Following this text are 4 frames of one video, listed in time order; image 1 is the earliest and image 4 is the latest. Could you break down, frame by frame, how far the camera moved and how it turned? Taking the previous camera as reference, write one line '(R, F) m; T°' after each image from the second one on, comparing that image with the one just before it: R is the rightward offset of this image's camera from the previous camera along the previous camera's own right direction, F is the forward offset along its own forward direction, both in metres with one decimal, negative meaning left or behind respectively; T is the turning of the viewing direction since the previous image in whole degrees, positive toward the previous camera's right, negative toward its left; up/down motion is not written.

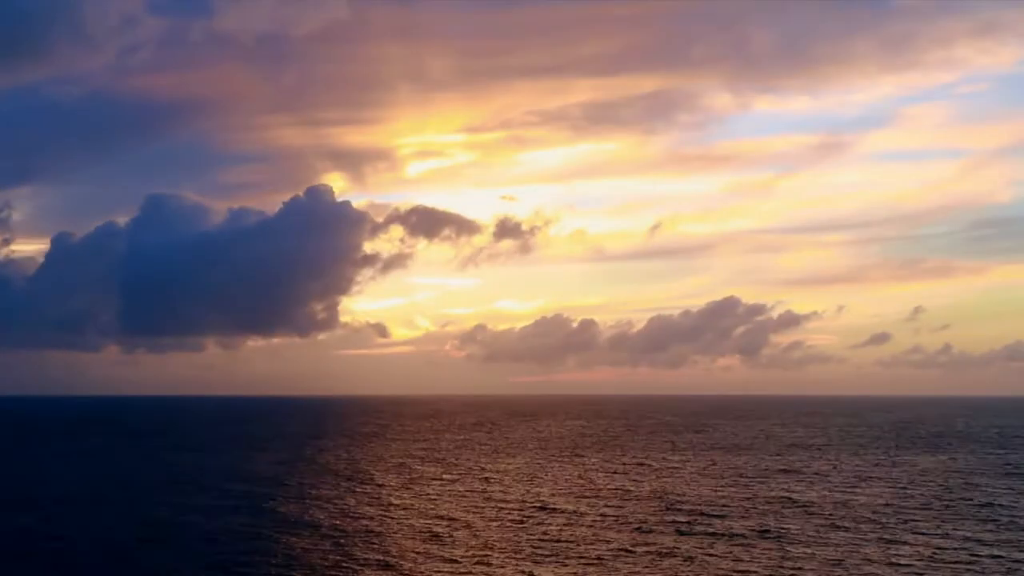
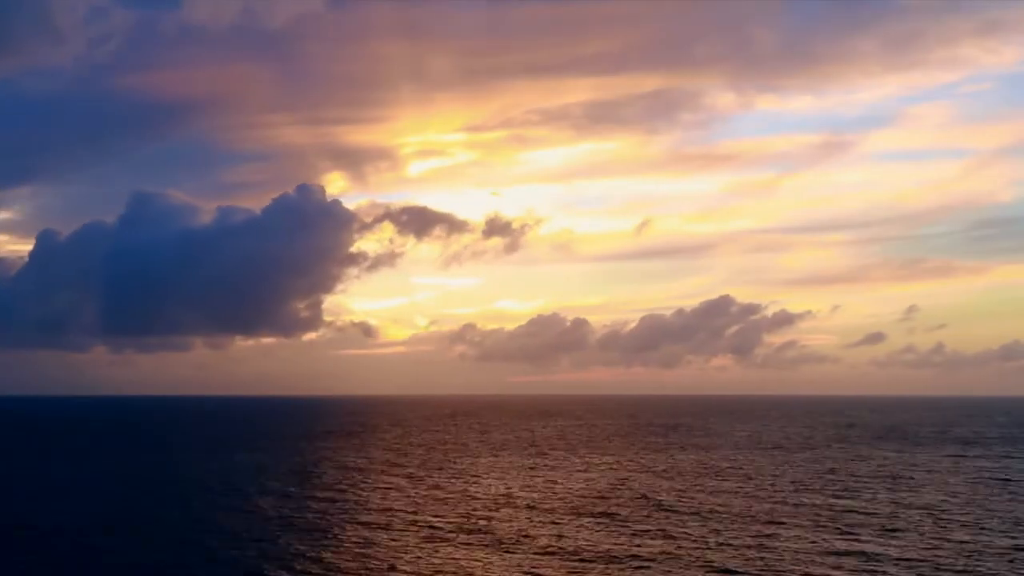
(-1.6, +6.3) m; 0°
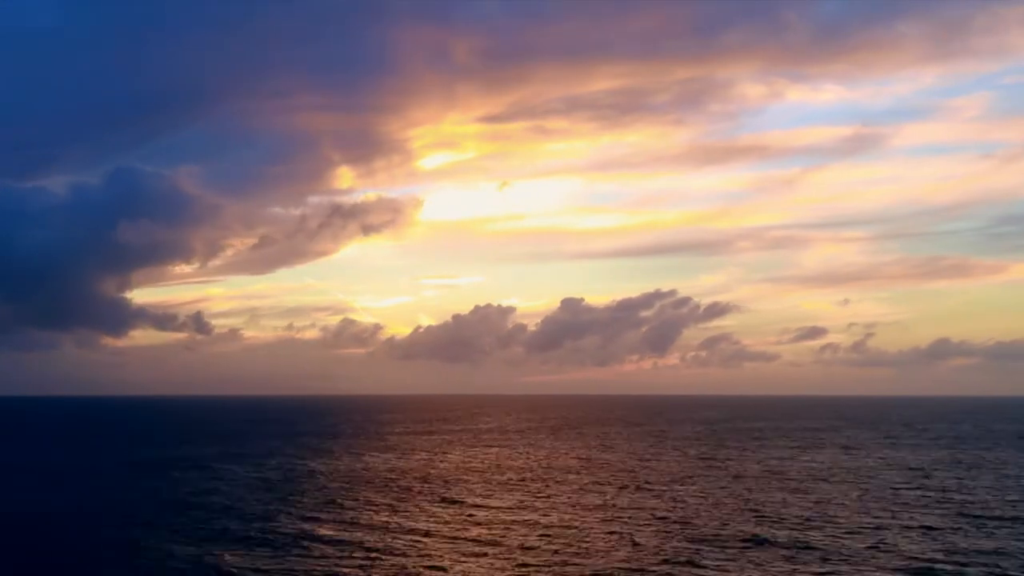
(+15.1, +4.4) m; -2°
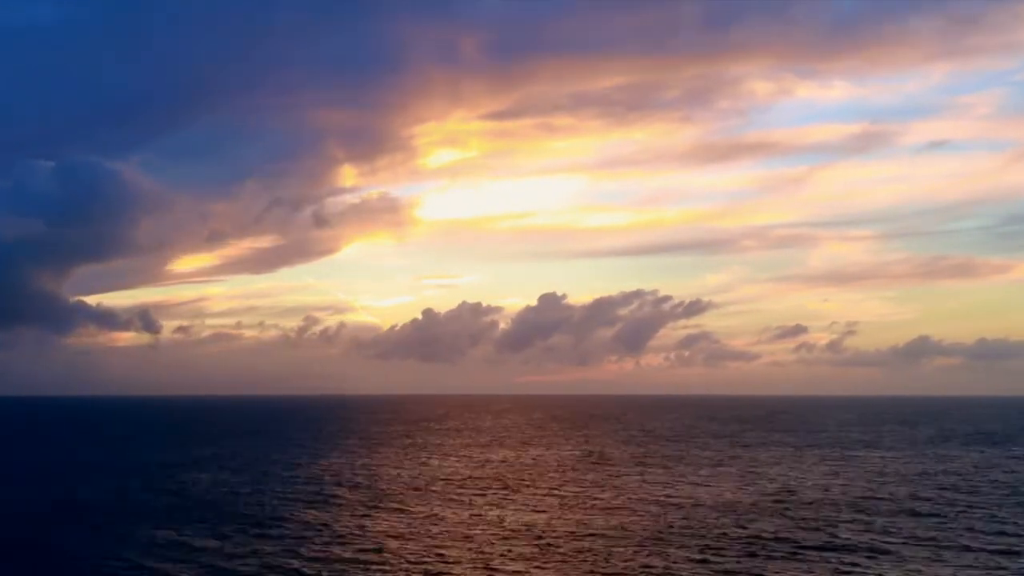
(-8.9, +4.6) m; +1°
